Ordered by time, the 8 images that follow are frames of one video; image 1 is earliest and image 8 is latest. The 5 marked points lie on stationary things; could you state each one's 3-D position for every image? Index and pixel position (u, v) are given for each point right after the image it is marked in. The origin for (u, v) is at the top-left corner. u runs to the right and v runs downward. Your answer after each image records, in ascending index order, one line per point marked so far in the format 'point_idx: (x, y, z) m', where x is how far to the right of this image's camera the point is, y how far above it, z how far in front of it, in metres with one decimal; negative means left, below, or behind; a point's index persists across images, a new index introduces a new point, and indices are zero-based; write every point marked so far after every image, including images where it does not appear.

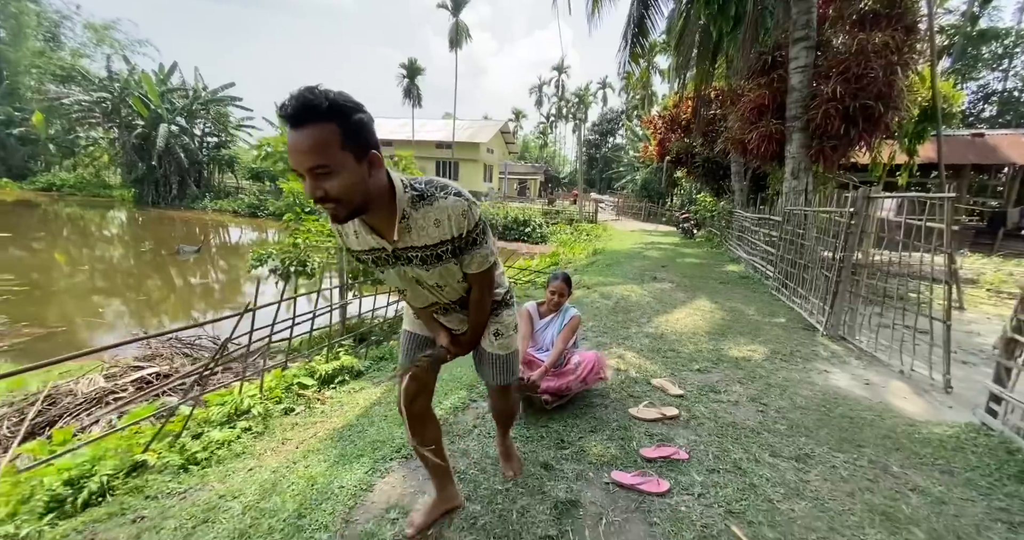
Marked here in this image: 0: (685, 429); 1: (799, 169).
0: (+1.0, -0.9, +2.6) m
1: (+4.4, +1.6, +6.8) m
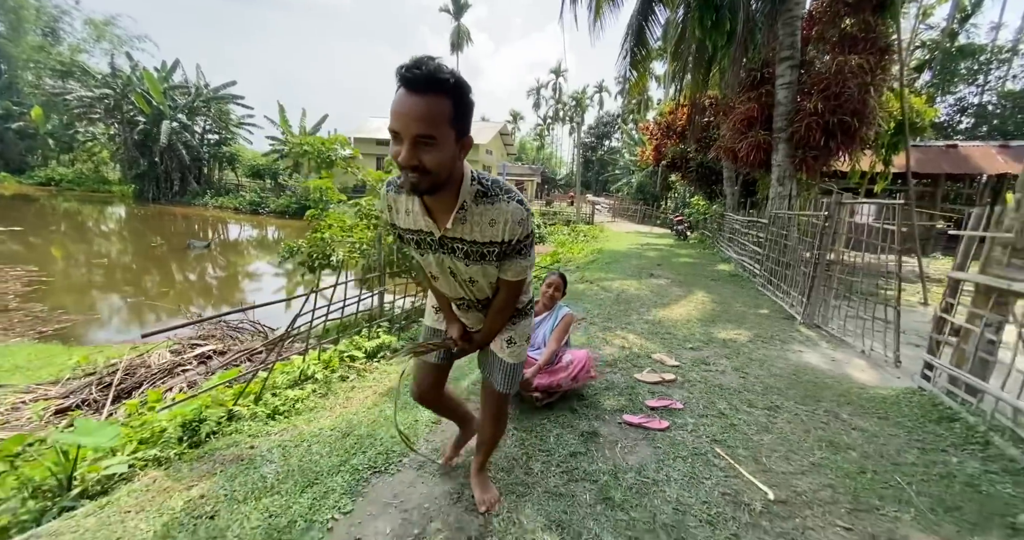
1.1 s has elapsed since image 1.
0: (+1.2, -0.8, +3.1) m
1: (+4.6, +1.6, +7.4) m
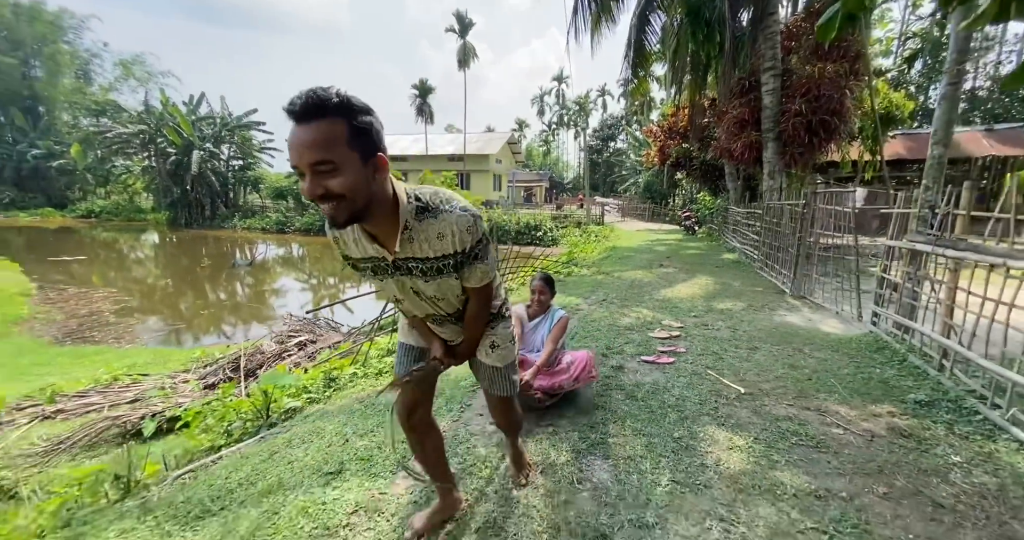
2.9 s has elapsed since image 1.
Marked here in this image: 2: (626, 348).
0: (+1.6, -0.7, +4.1) m
1: (+5.0, +1.9, +8.3) m
2: (+1.0, -0.7, +3.9) m
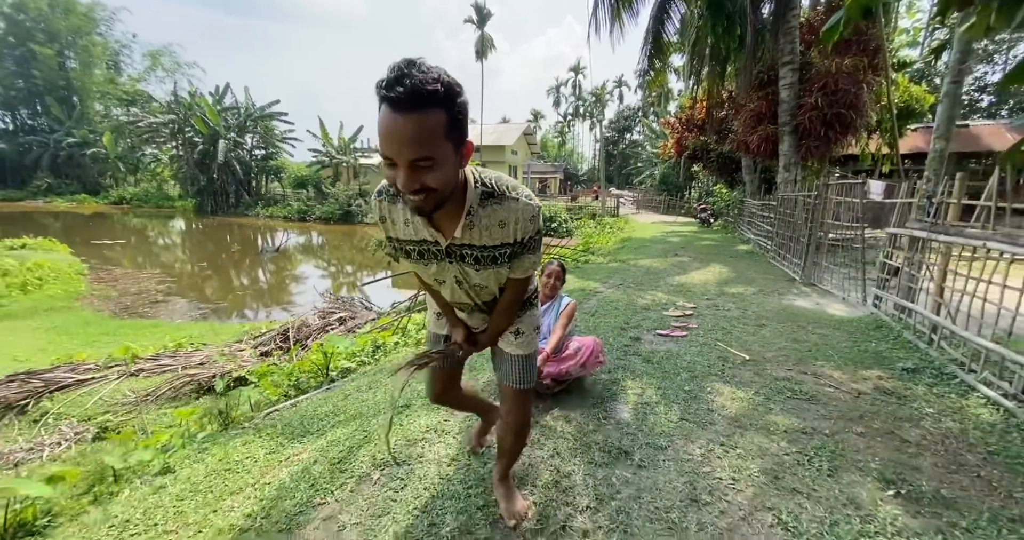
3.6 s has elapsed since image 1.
0: (+1.9, -0.5, +4.5) m
1: (+5.4, +2.1, +8.6) m
2: (+1.3, -0.5, +4.3) m
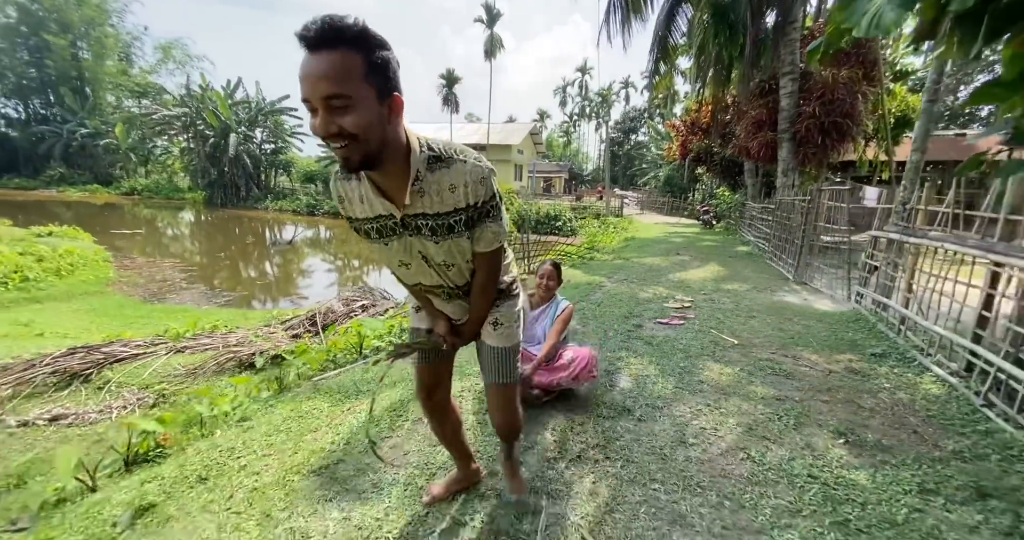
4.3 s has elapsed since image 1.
0: (+2.0, -0.4, +4.9) m
1: (+5.6, +2.1, +9.0) m
2: (+1.4, -0.5, +4.7) m
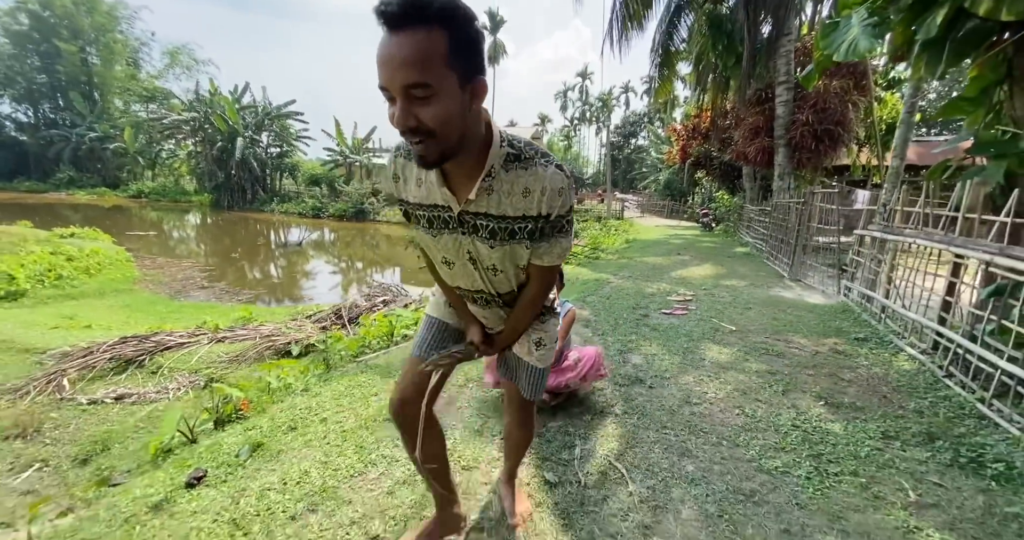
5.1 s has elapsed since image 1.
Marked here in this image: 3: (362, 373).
0: (+2.2, -0.4, +5.3) m
1: (+5.8, +2.1, +9.4) m
2: (+1.6, -0.4, +5.1) m
3: (-1.1, -0.8, +3.2) m
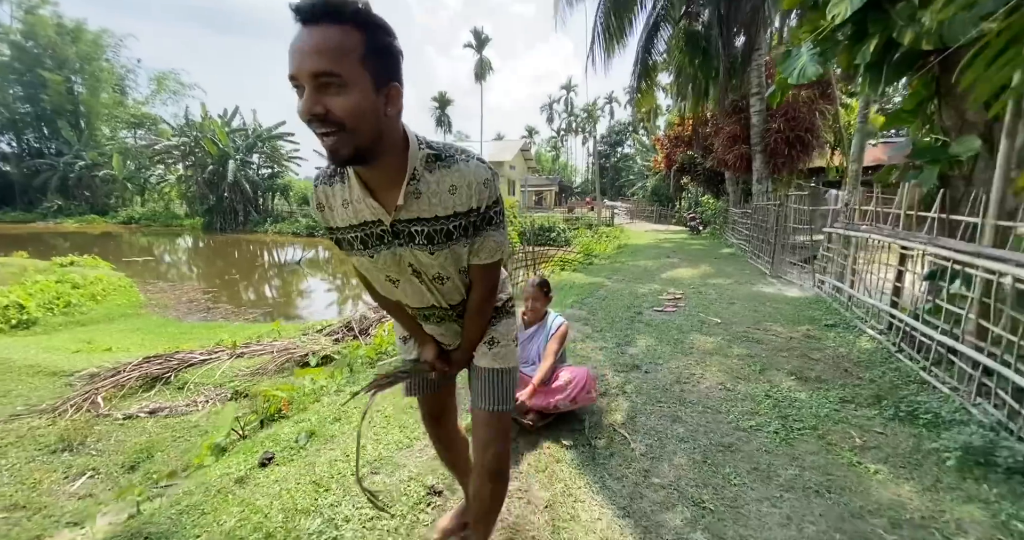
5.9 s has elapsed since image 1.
0: (+2.2, -0.4, +5.8) m
1: (+5.7, +2.1, +10.0) m
2: (+1.6, -0.4, +5.5) m
3: (-1.0, -0.8, +3.6) m
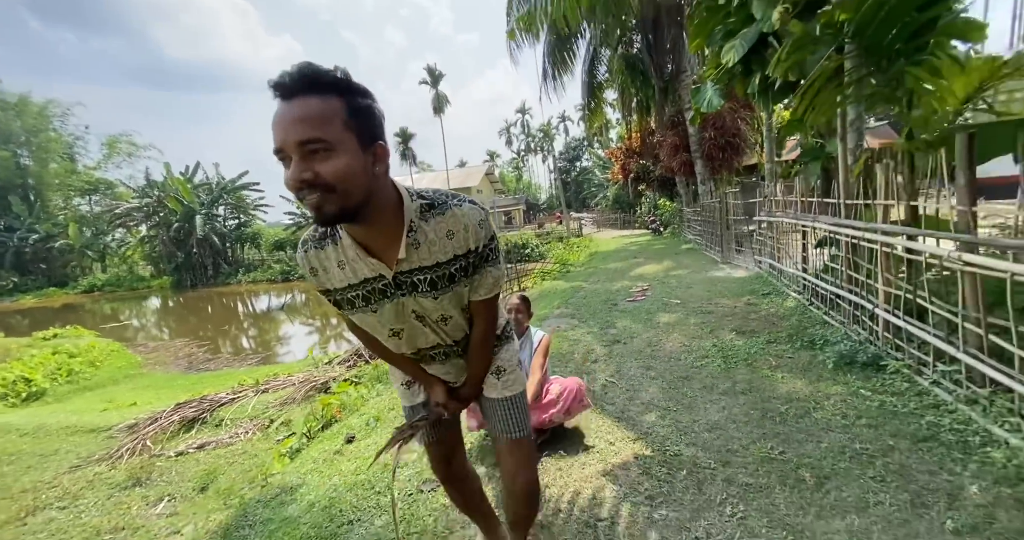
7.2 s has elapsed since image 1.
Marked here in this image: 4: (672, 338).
0: (+2.1, -0.3, +6.7) m
1: (+5.0, +2.4, +11.2) m
2: (+1.5, -0.4, +6.4) m
3: (-0.9, -1.1, +4.3) m
4: (+1.4, -0.6, +4.0) m
